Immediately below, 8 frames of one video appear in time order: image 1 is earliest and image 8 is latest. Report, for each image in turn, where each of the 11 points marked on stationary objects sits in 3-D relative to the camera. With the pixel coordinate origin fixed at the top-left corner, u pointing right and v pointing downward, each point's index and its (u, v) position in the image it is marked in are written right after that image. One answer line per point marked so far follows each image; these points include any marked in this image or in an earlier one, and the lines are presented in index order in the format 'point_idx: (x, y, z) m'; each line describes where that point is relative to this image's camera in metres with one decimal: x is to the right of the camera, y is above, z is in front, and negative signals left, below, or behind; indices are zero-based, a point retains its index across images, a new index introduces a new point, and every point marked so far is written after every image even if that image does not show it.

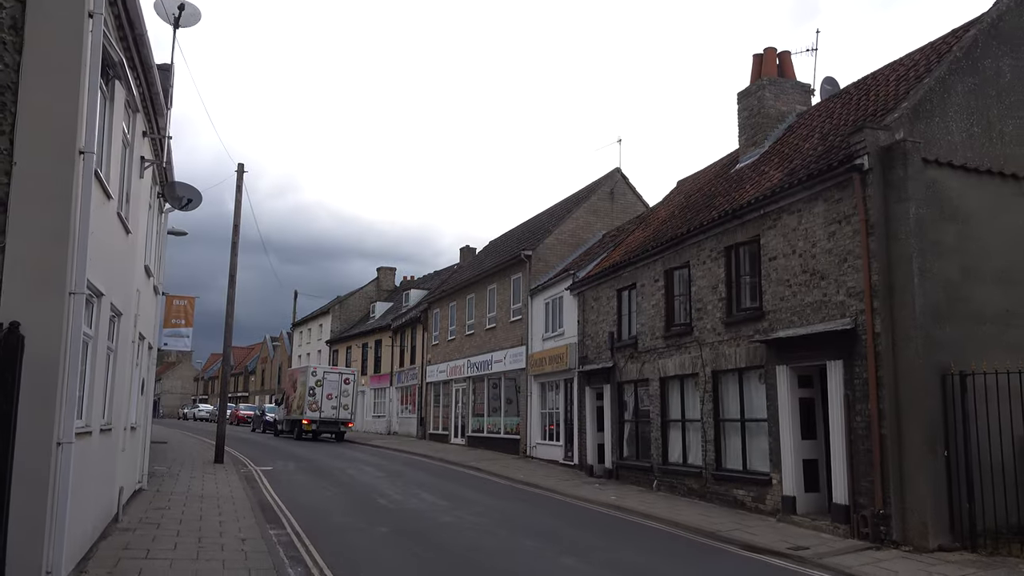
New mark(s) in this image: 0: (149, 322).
0: (-5.6, -0.5, +13.1) m
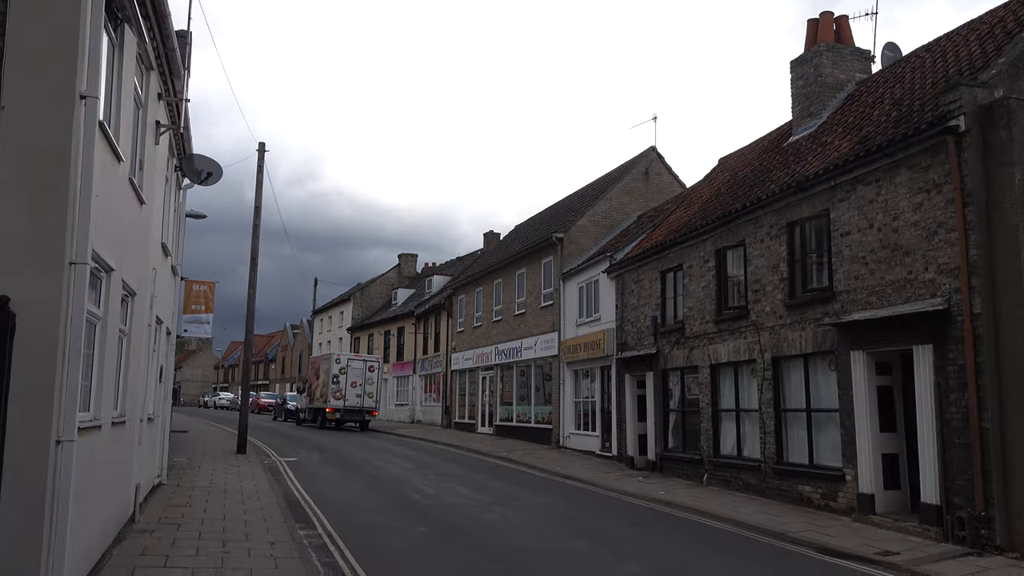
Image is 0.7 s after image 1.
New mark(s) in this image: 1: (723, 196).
0: (-4.9, -0.2, +12.2) m
1: (+4.3, +1.9, +17.5) m
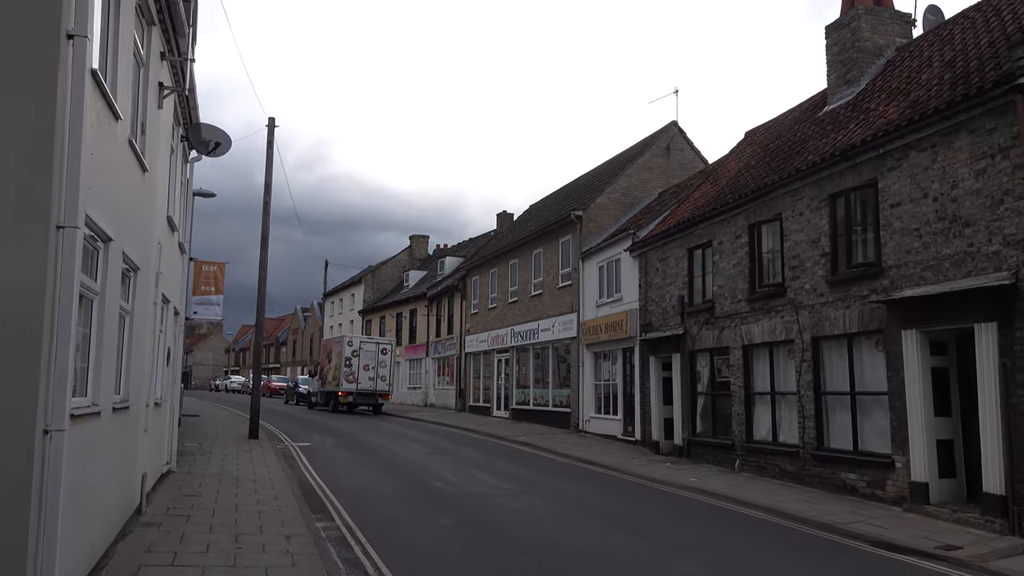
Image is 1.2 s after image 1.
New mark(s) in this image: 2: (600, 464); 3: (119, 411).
0: (-4.6, +0.1, +11.5) m
1: (+4.7, +2.3, +16.7) m
2: (+1.7, -3.4, +16.4) m
3: (-3.3, -1.0, +7.1) m
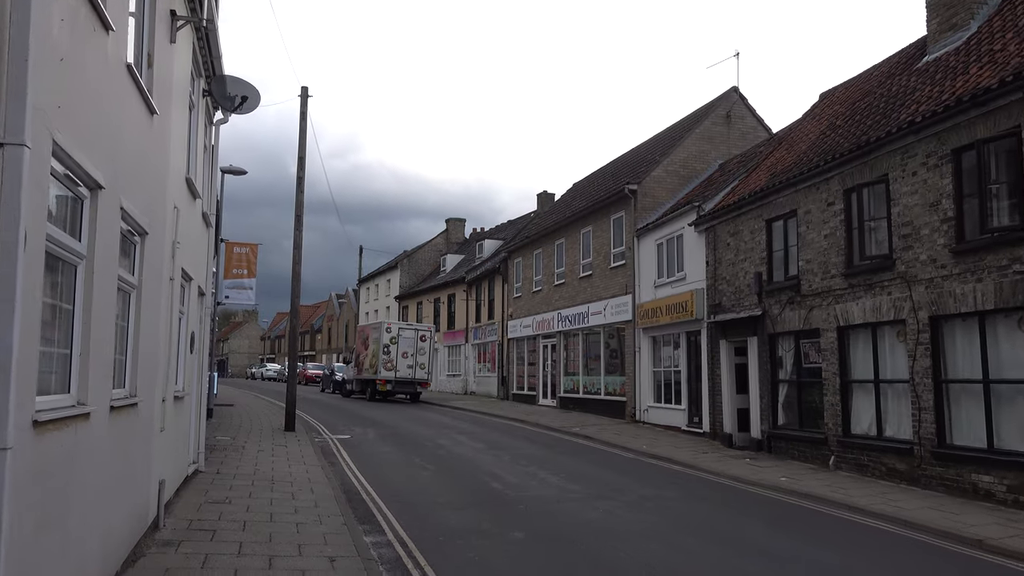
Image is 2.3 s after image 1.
0: (-3.7, +0.3, +10.1) m
1: (+5.7, +2.7, +14.8) m
2: (+2.8, -3.0, +14.8) m
3: (-2.6, -0.8, +5.6) m
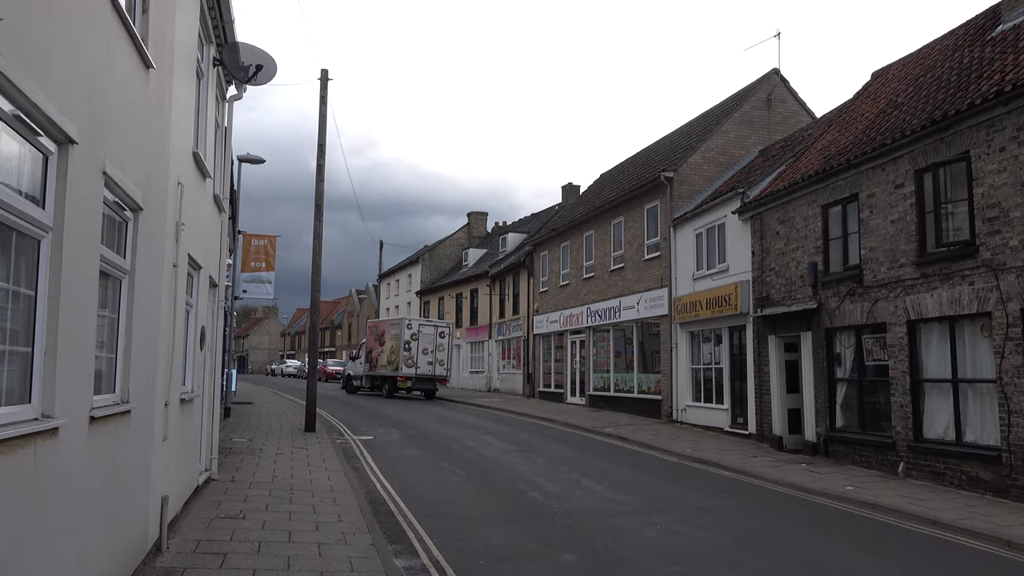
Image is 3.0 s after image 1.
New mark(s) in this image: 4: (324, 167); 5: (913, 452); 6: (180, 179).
0: (-3.2, +0.4, +9.1) m
1: (+6.3, +2.9, +13.6) m
2: (+3.4, -2.8, +13.7) m
3: (-2.2, -0.7, +4.6) m
4: (-4.0, +2.6, +18.4) m
5: (+5.5, -2.2, +11.6) m
6: (-2.7, +0.9, +7.0) m
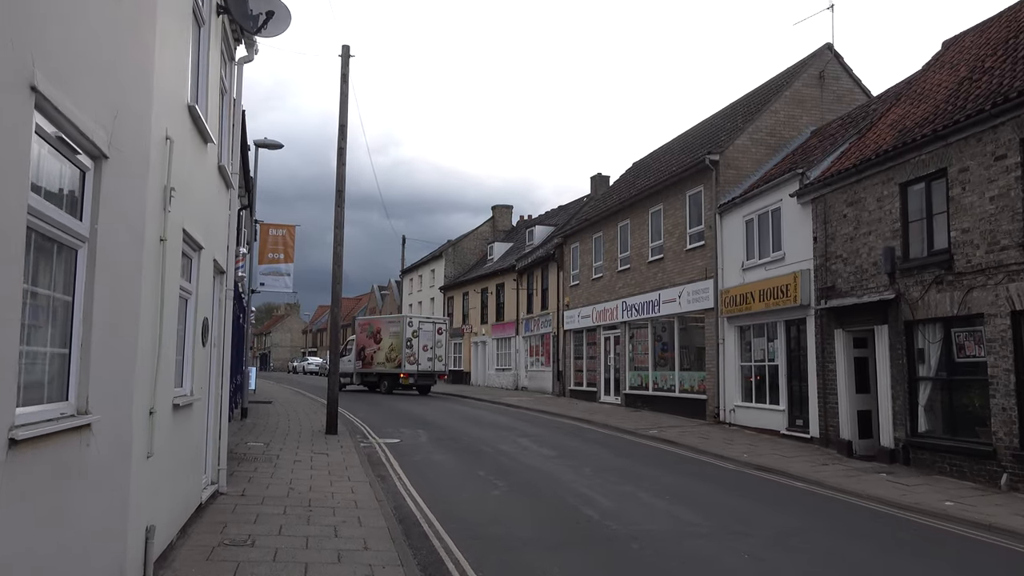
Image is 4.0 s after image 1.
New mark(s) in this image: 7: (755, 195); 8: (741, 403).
0: (-2.7, +0.6, +7.8) m
1: (+6.9, +3.1, +12.1) m
2: (+4.0, -2.7, +12.3) m
3: (-1.8, -0.6, +3.3) m
4: (-3.3, +2.8, +17.1) m
5: (+6.0, -2.1, +10.1) m
6: (-2.3, +1.0, +5.6) m
7: (+5.0, +2.0, +17.9) m
8: (+4.9, -2.5, +18.2) m
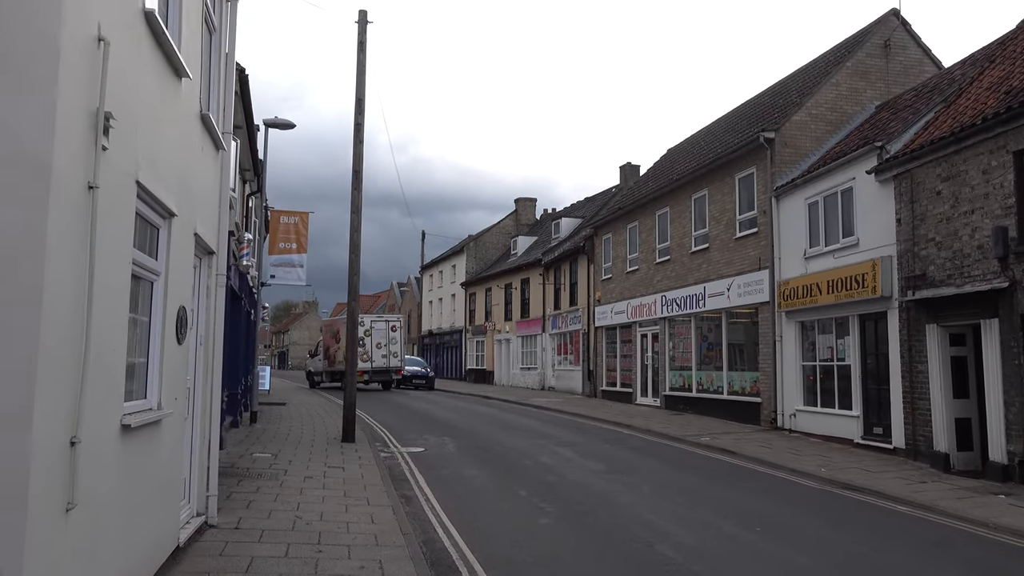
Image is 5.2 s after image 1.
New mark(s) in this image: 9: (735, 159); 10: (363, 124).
0: (-2.3, +0.7, +6.1) m
1: (+7.4, +3.2, +10.2) m
2: (+4.5, -2.5, +10.4) m
3: (-1.5, -0.5, +1.6) m
4: (-2.7, +2.9, +15.3) m
5: (+6.5, -1.9, +8.2) m
6: (-1.8, +1.1, +3.9) m
7: (+5.7, +2.1, +16.0) m
8: (+5.6, -2.3, +16.3) m
9: (+5.1, +2.9, +19.5) m
10: (-2.7, +3.0, +15.3) m
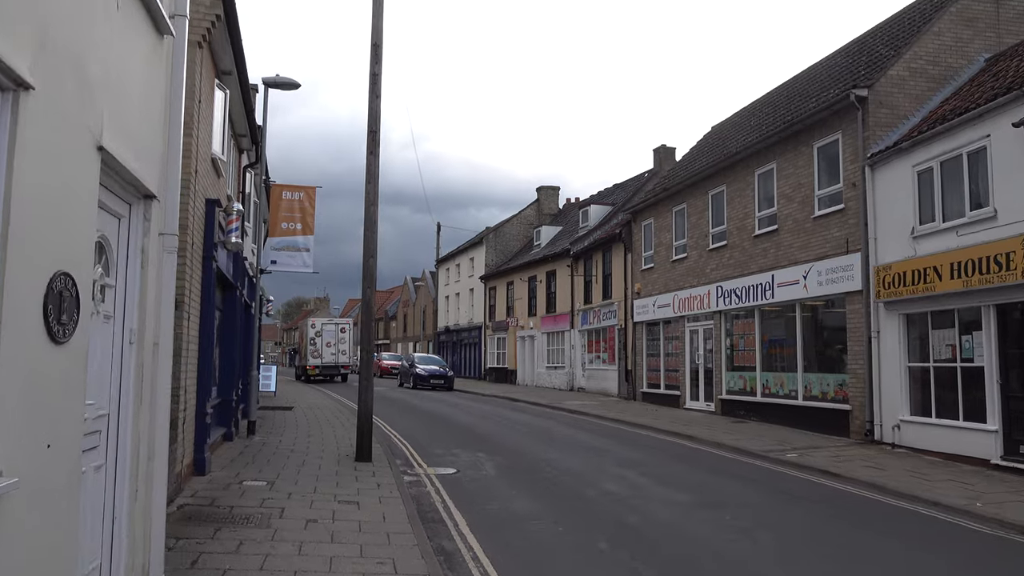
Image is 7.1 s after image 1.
0: (-1.7, +0.9, +3.3) m
1: (+8.1, +3.4, +7.3) m
2: (+5.2, -2.3, +7.6) m
3: (-0.9, -0.3, -1.2) m
4: (-1.9, +3.1, +12.6) m
5: (+7.2, -1.7, +5.4) m
6: (-1.3, +1.3, +1.2) m
7: (+6.4, +2.4, +13.1) m
8: (+6.3, -2.0, +13.5) m
9: (+5.9, +3.2, +16.6) m
10: (-2.0, +3.2, +12.6) m
